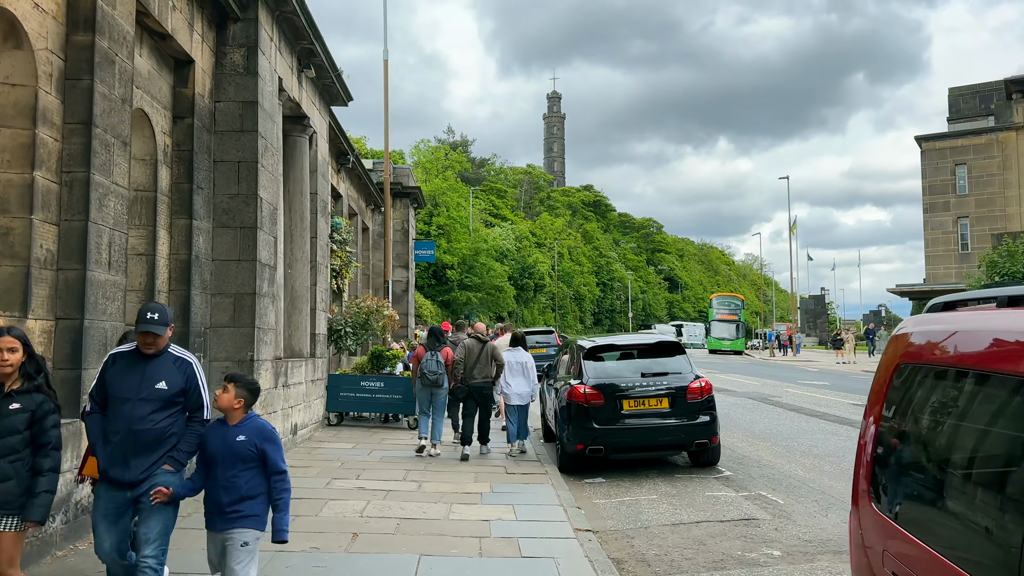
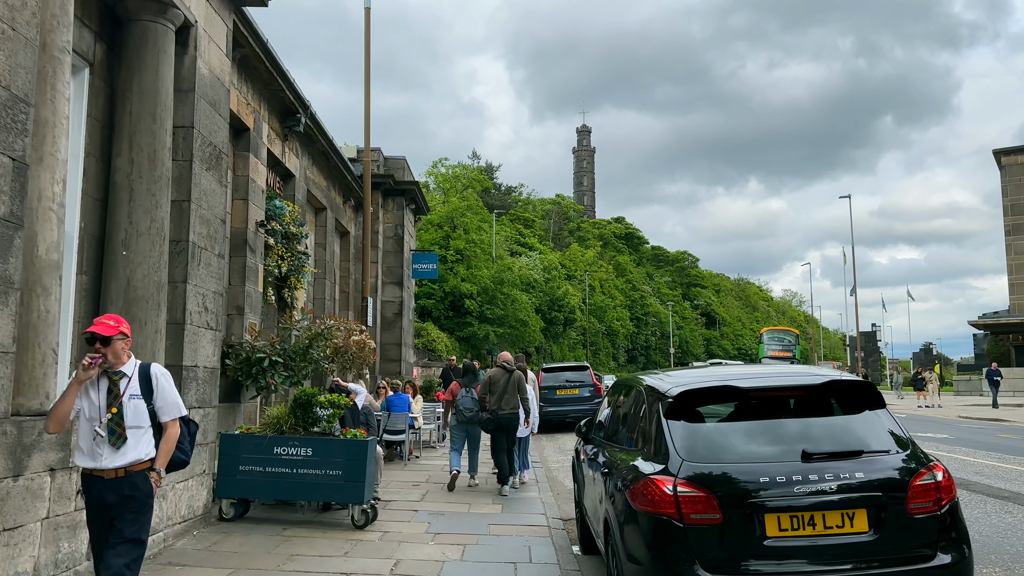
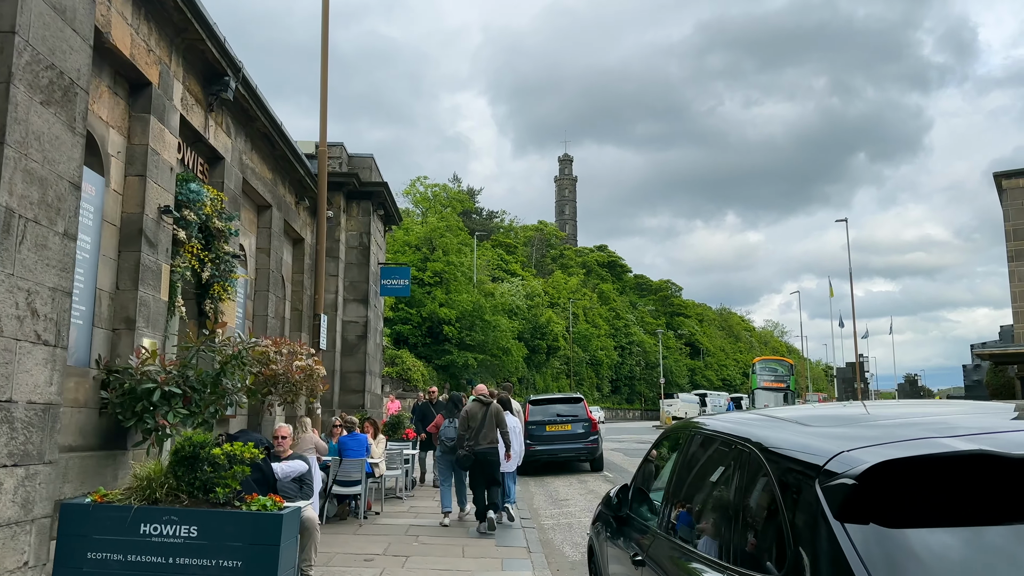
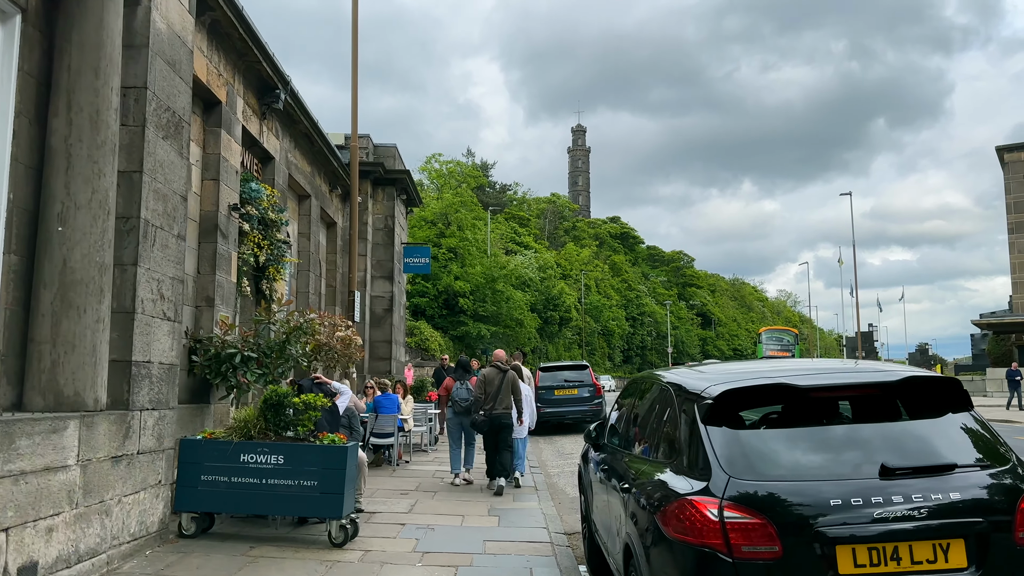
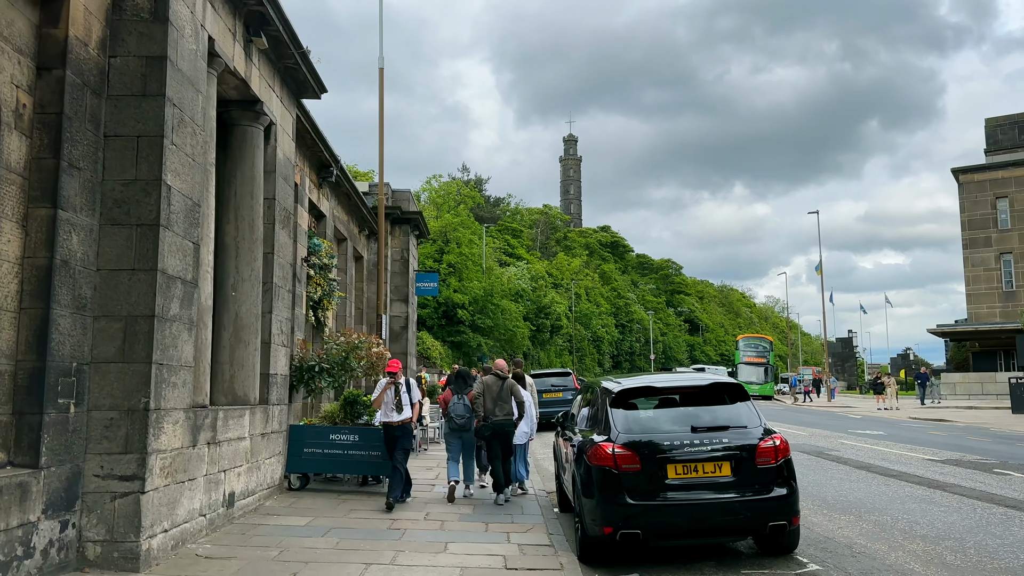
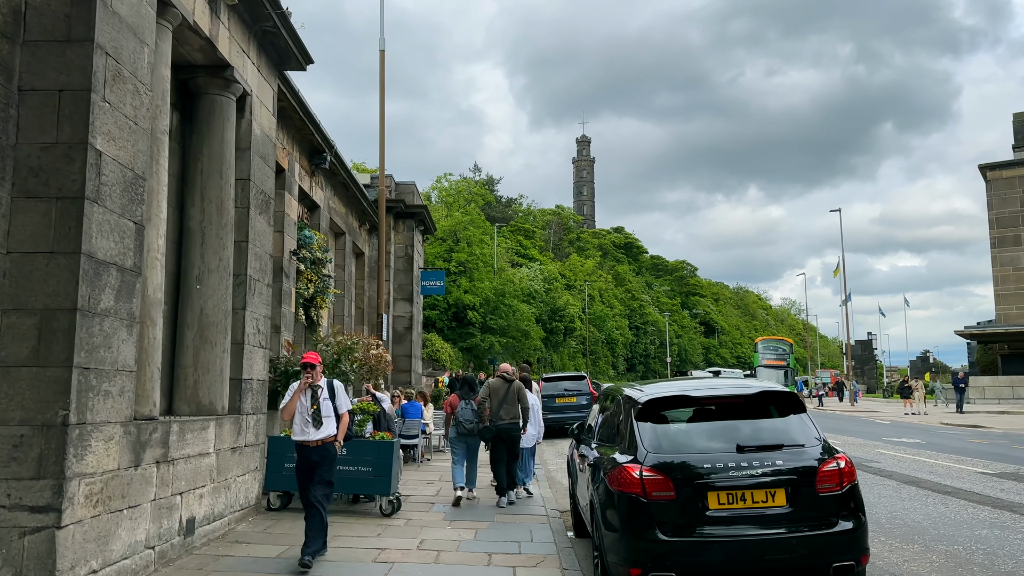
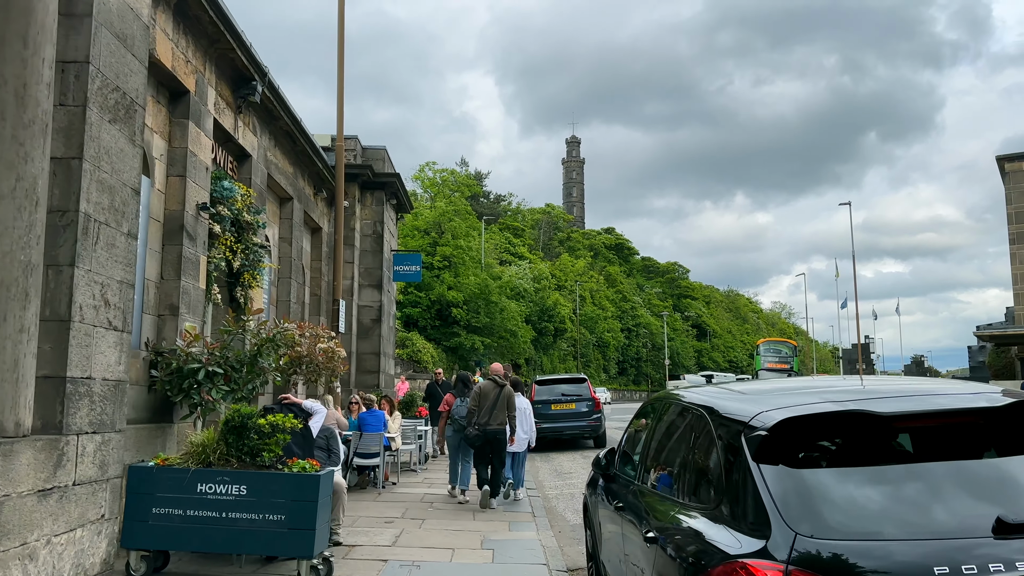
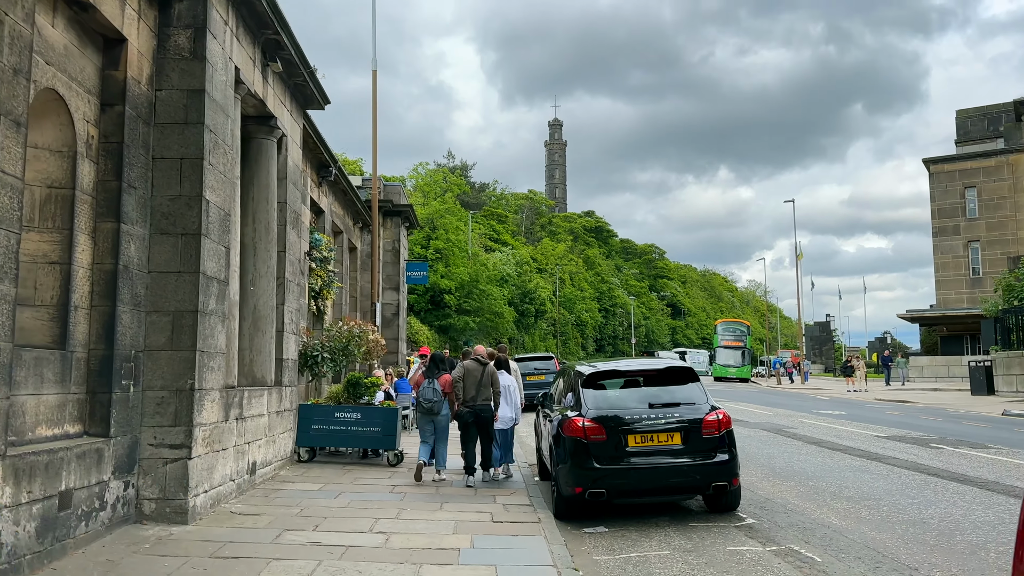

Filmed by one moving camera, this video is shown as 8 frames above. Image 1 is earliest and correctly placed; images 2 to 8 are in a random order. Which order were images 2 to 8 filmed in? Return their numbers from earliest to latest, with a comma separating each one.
8, 5, 6, 2, 4, 7, 3
